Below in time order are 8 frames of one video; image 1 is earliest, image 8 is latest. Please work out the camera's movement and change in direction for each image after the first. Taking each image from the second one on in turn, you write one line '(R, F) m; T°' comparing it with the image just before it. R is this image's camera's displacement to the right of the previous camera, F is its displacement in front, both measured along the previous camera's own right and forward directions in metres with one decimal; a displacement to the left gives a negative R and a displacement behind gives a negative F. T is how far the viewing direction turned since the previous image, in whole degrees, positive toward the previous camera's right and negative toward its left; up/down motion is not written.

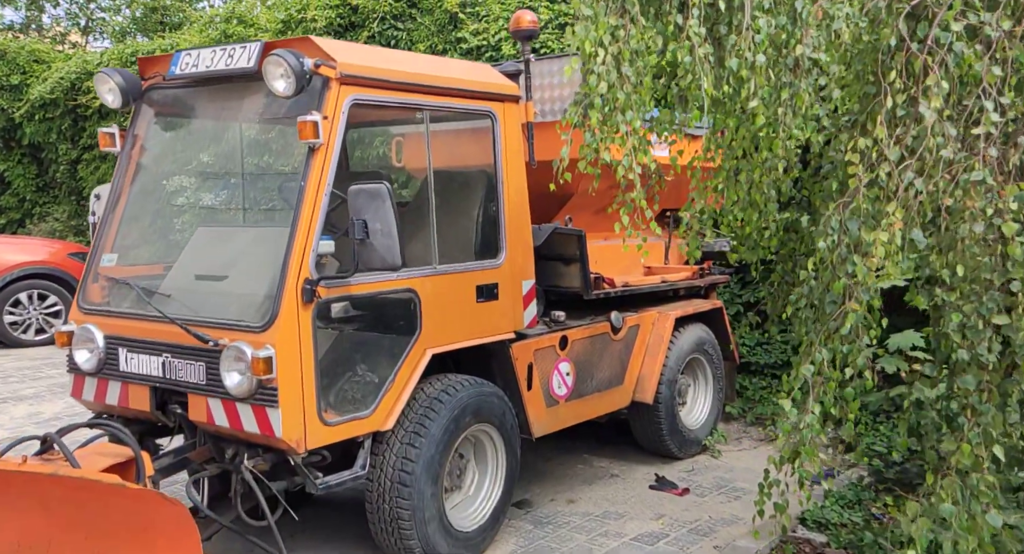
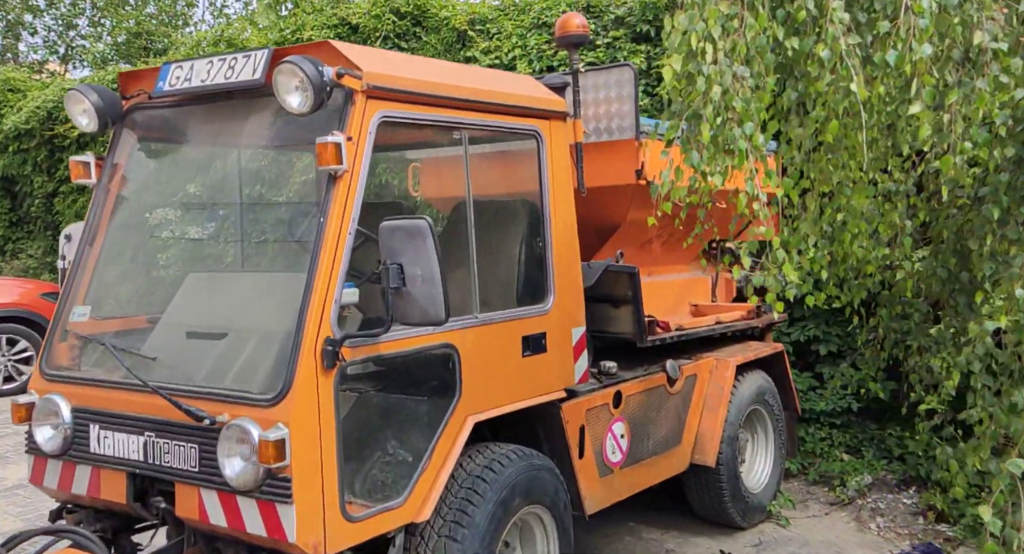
(-0.3, +0.9) m; +1°
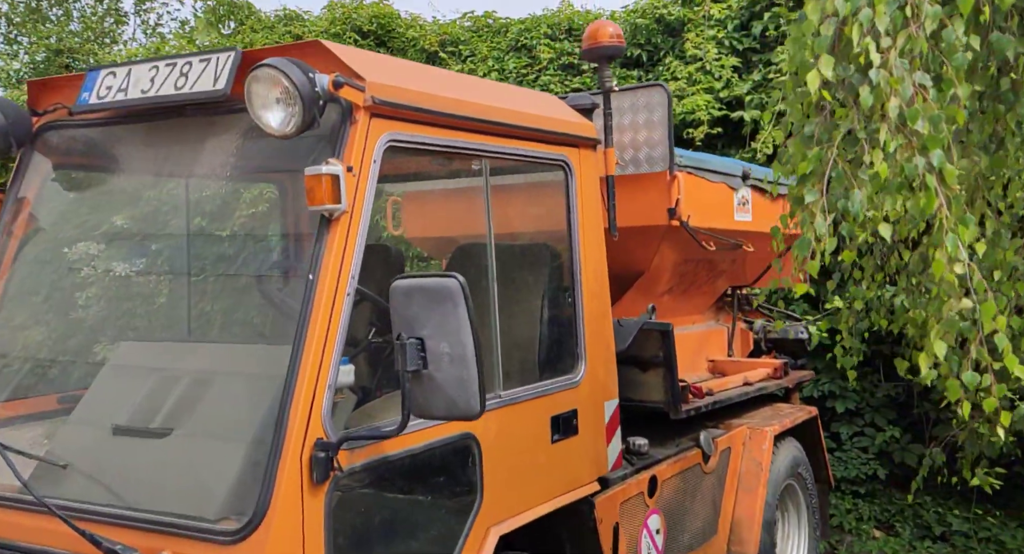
(-0.3, +1.0) m; +3°
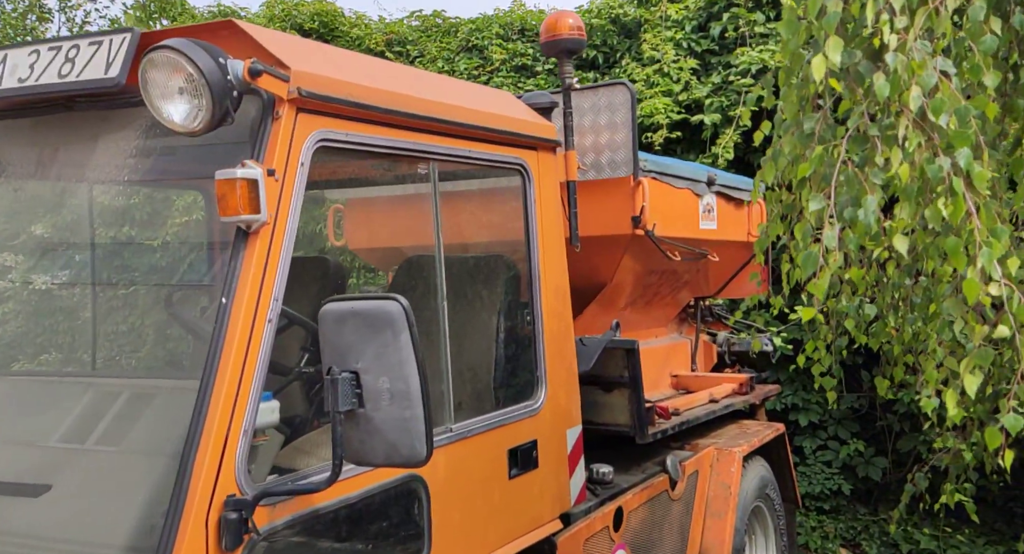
(0.0, +0.4) m; +3°
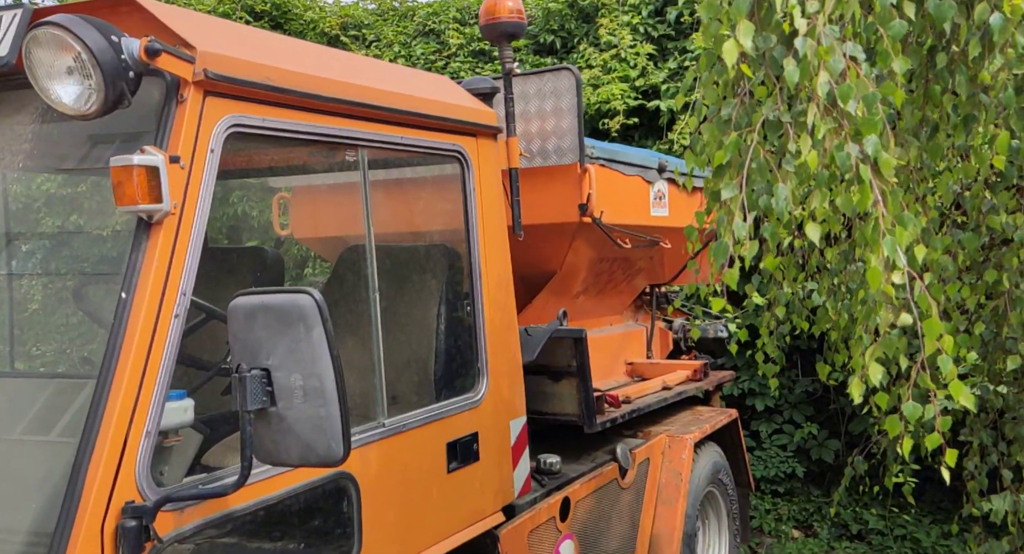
(+0.1, +0.1) m; +1°
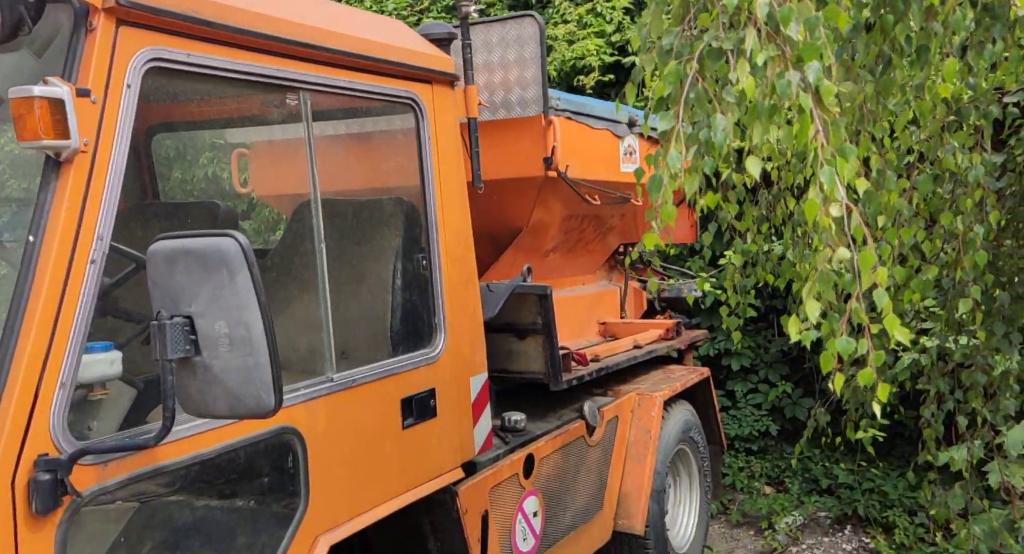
(+0.1, +0.1) m; +1°
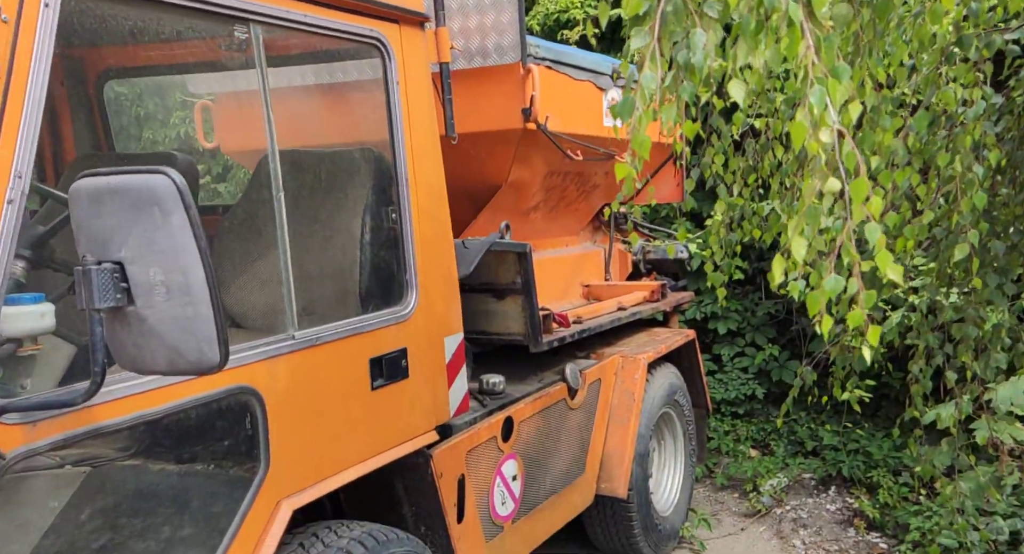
(0.0, +0.2) m; +1°
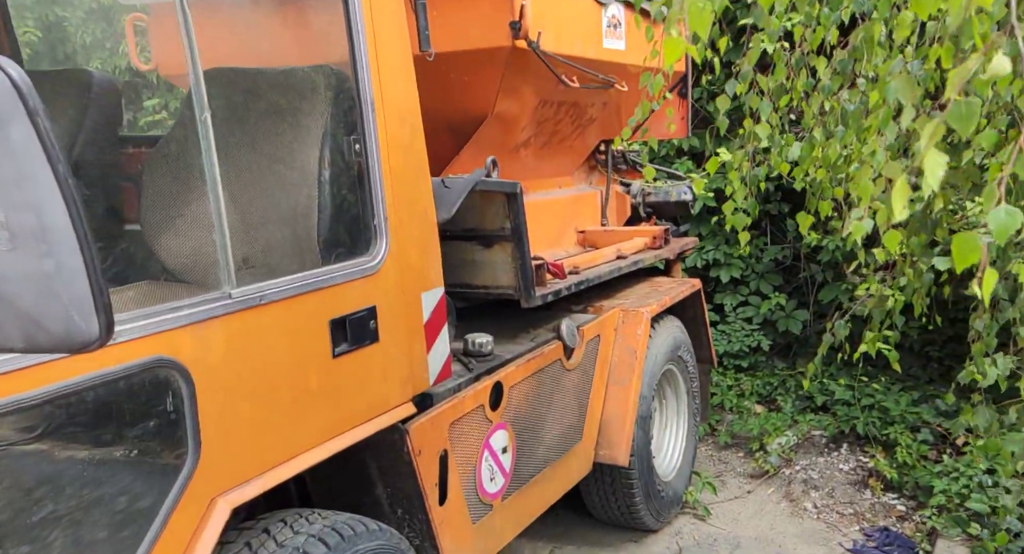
(0.0, +0.5) m; +1°
